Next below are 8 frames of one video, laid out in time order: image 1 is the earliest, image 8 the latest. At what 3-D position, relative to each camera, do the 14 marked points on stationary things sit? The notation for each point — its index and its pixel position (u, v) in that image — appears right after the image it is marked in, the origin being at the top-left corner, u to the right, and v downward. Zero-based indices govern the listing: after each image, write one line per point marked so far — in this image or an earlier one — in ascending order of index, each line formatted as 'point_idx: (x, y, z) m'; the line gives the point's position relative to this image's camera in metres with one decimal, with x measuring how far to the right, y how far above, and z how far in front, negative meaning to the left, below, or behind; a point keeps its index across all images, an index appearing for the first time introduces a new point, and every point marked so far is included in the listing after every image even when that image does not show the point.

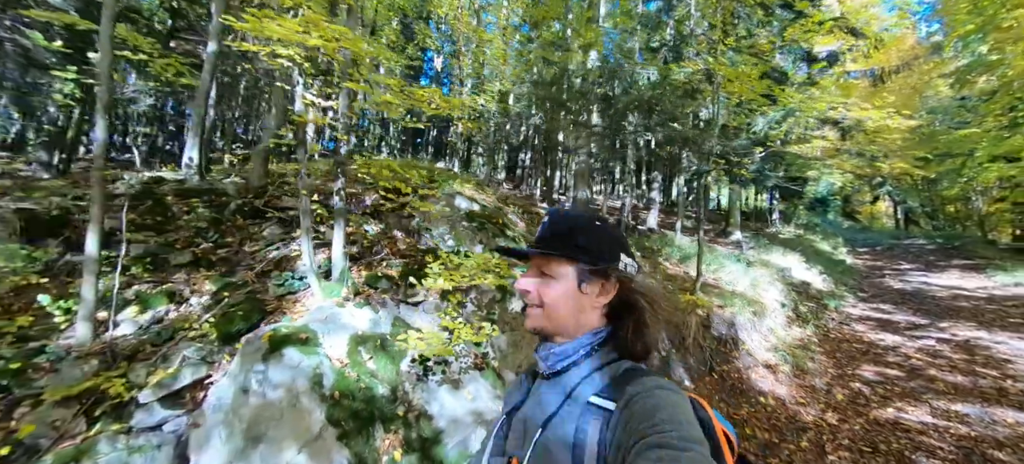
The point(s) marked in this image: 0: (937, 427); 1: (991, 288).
0: (+6.0, -2.7, +5.4) m
1: (+15.2, -1.8, +12.2) m
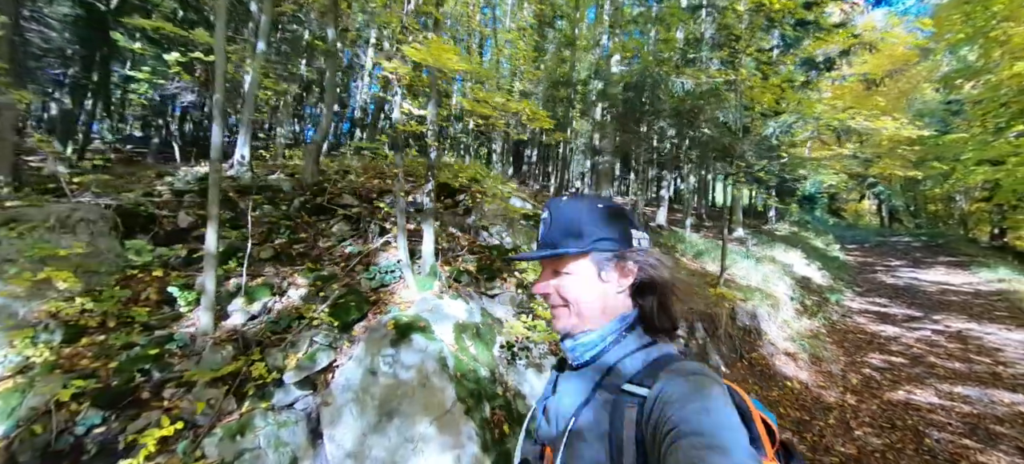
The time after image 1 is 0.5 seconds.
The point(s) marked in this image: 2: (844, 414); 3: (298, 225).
0: (+6.9, -2.8, +6.1) m
1: (+15.9, -1.8, +13.1) m
2: (+5.1, -2.8, +5.9) m
3: (-3.4, +0.1, +6.2) m
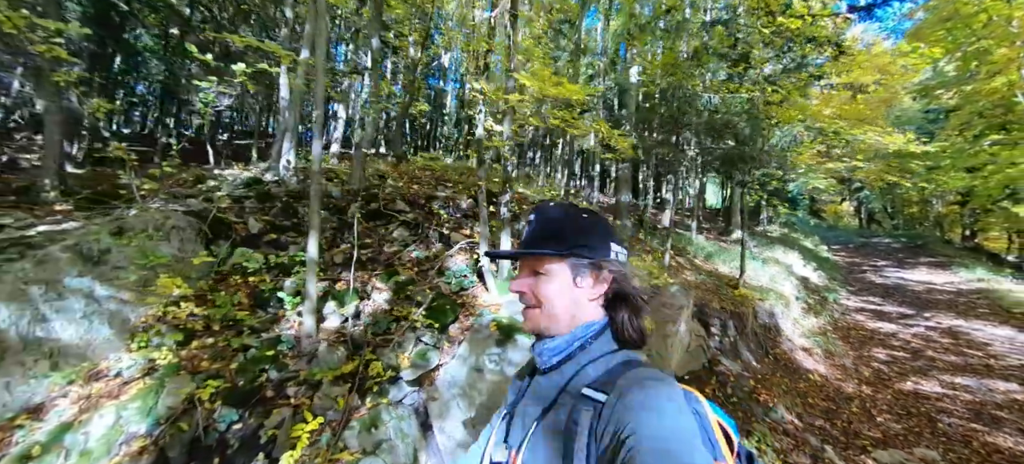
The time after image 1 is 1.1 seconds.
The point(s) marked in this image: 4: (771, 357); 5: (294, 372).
0: (+7.8, -2.9, +6.8) m
1: (+16.4, -1.9, +14.2) m
2: (+6.0, -2.9, +6.5) m
3: (-2.5, 0.0, +6.5) m
4: (+5.0, -2.4, +7.4) m
5: (-2.3, -1.5, +4.1) m
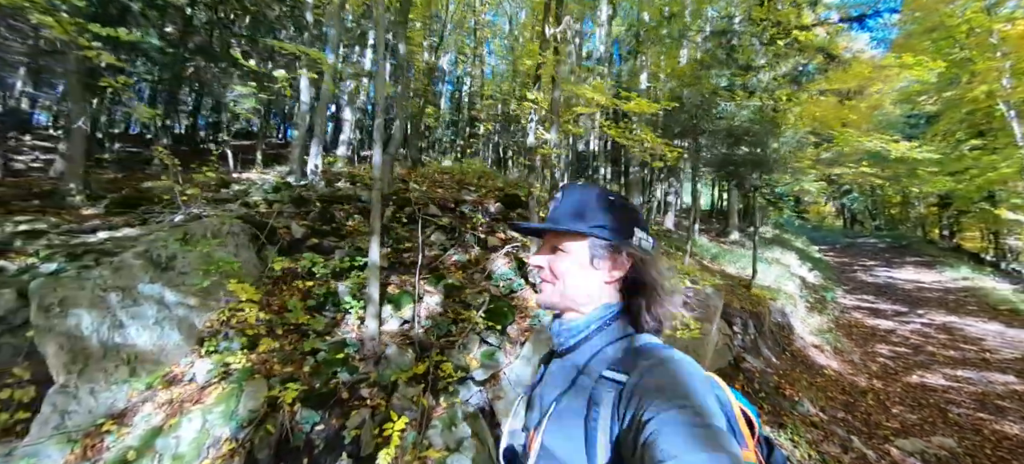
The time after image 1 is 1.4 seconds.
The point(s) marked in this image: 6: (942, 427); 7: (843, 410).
0: (+8.4, -2.9, +7.2) m
1: (+16.8, -1.9, +14.9) m
2: (+6.6, -2.9, +6.9) m
3: (-1.9, 0.0, +6.6) m
4: (+5.6, -2.5, +7.8) m
5: (-1.6, -1.5, +4.2) m
6: (+6.7, -3.0, +6.0) m
7: (+5.4, -2.9, +6.3) m
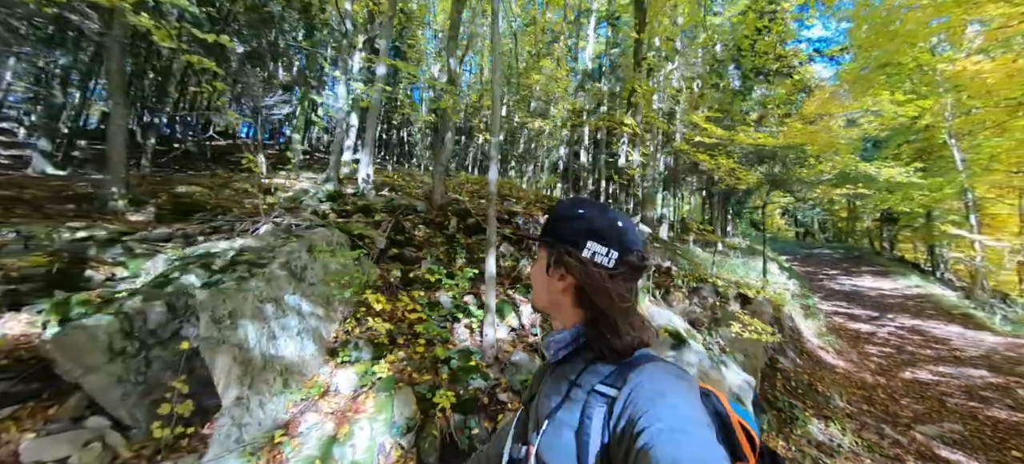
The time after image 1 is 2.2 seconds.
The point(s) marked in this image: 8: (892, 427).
0: (+9.4, -3.2, +8.4) m
1: (+17.1, -2.5, +16.9) m
2: (+7.7, -3.2, +7.9) m
3: (-0.7, -0.2, +6.8) m
4: (+6.6, -2.8, +8.6) m
5: (-0.2, -1.7, +4.4) m
6: (+7.9, -3.3, +6.9) m
7: (+6.6, -3.2, +7.2) m
8: (+6.4, -3.3, +6.5) m
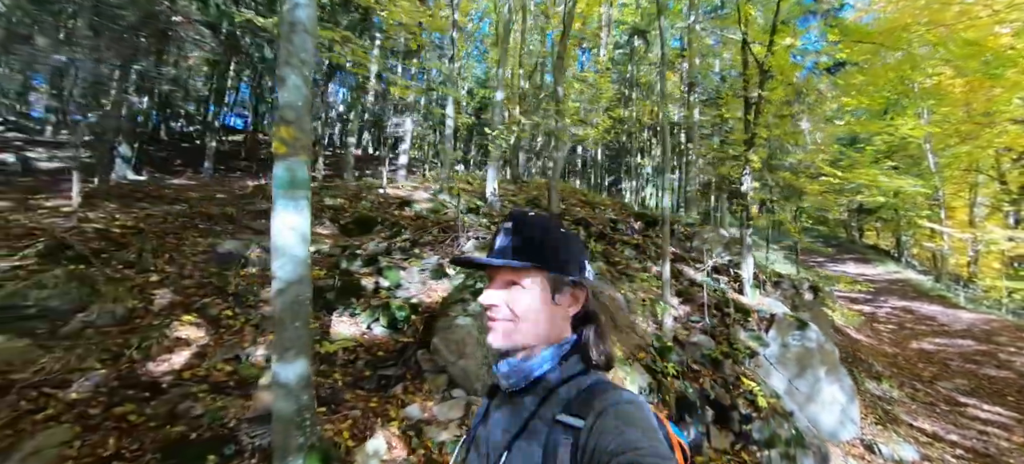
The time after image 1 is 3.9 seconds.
0: (+12.0, -3.3, +10.7) m
1: (+19.0, -2.1, +19.7) m
2: (+10.3, -3.3, +10.1) m
3: (+2.0, -0.4, +8.3) m
4: (+9.1, -2.8, +10.7) m
5: (+2.7, -1.9, +6.0) m
6: (+10.5, -3.4, +9.2) m
7: (+9.2, -3.3, +9.3) m
8: (+9.1, -3.4, +8.6) m
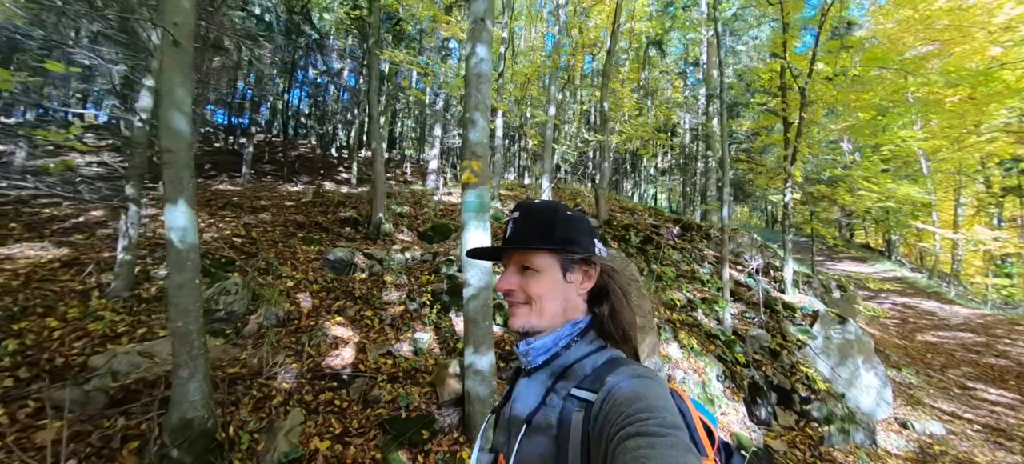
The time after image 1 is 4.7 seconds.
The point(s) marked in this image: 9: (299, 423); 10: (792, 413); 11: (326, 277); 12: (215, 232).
0: (+13.3, -3.3, +11.9) m
1: (+20.1, -2.2, +21.1) m
2: (+11.7, -3.4, +11.2) m
3: (+3.4, -0.5, +9.1) m
4: (+10.5, -2.9, +11.8) m
5: (+4.2, -2.1, +6.8) m
6: (+12.0, -3.5, +10.3) m
7: (+10.6, -3.4, +10.4) m
8: (+10.6, -3.5, +9.7) m
9: (-2.1, -1.9, +3.8) m
10: (+4.5, -2.9, +6.2) m
11: (-3.2, -0.8, +6.5) m
12: (-5.6, 0.0, +7.3) m
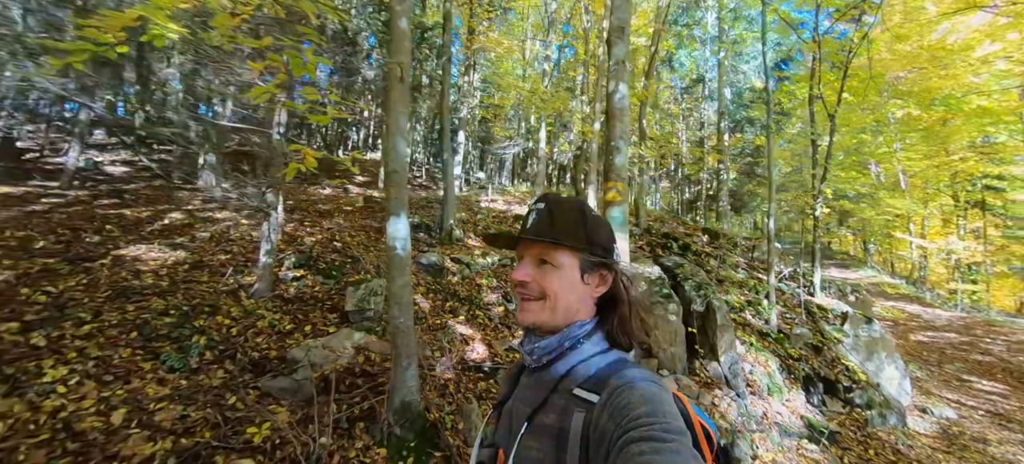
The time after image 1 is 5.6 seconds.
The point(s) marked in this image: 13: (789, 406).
0: (+14.6, -3.7, +13.3) m
1: (+20.8, -2.7, +22.9) m
2: (+13.0, -3.7, +12.5) m
3: (+4.9, -0.7, +10.0) m
4: (+11.8, -3.2, +13.1) m
5: (+5.8, -2.3, +7.8) m
6: (+13.3, -3.8, +11.6) m
7: (+12.0, -3.7, +11.7) m
8: (+11.9, -3.8, +10.9) m
9: (-0.4, -2.0, +4.4) m
10: (+6.1, -3.1, +7.2) m
11: (-1.6, -0.9, +7.1) m
12: (-4.1, -0.1, +7.7) m
13: (+4.7, -2.9, +6.5) m
